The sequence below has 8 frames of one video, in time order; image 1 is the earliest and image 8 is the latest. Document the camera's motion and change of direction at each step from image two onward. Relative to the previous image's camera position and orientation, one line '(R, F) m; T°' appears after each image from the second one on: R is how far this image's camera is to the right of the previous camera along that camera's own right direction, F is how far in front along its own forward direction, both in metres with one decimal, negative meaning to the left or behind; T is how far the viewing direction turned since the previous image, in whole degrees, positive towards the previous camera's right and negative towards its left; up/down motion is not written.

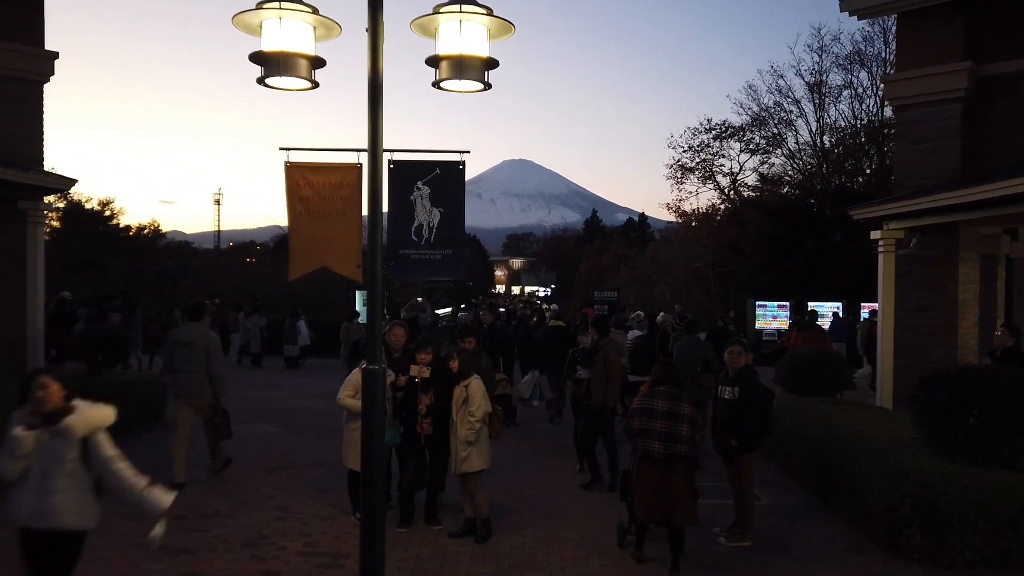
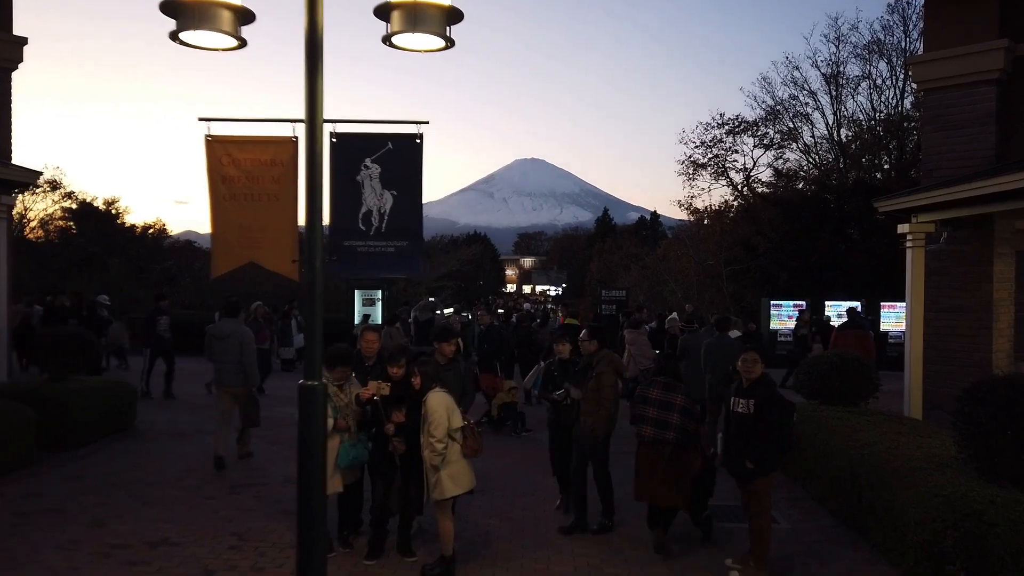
(+0.3, +1.0) m; -1°
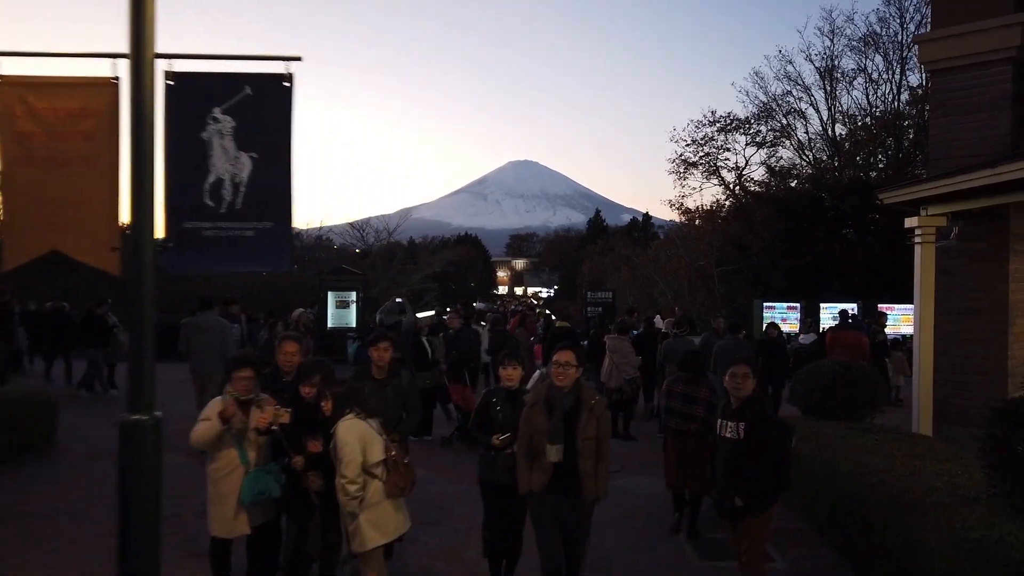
(+0.4, +1.2) m; +1°
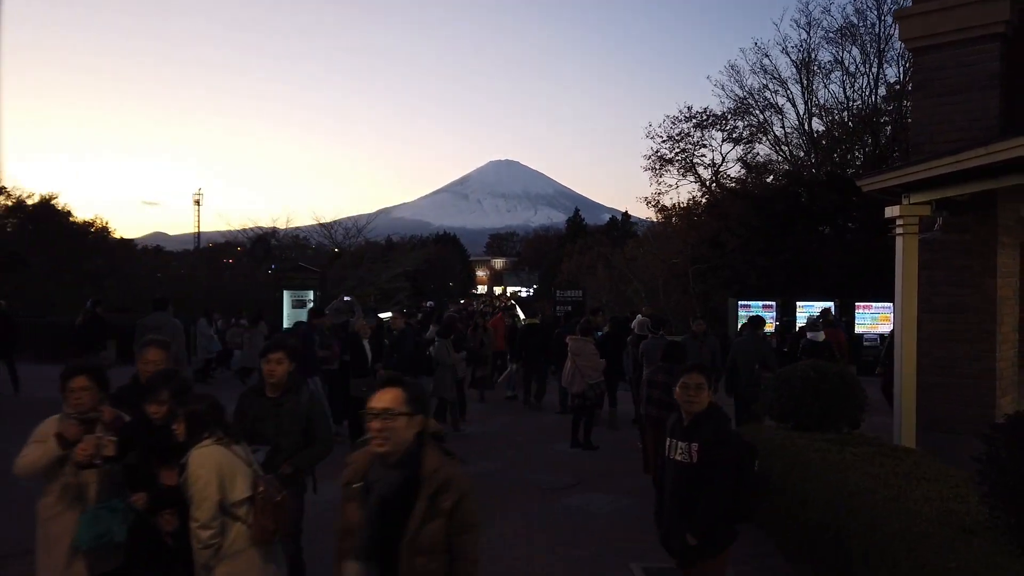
(+0.5, +1.1) m; +1°
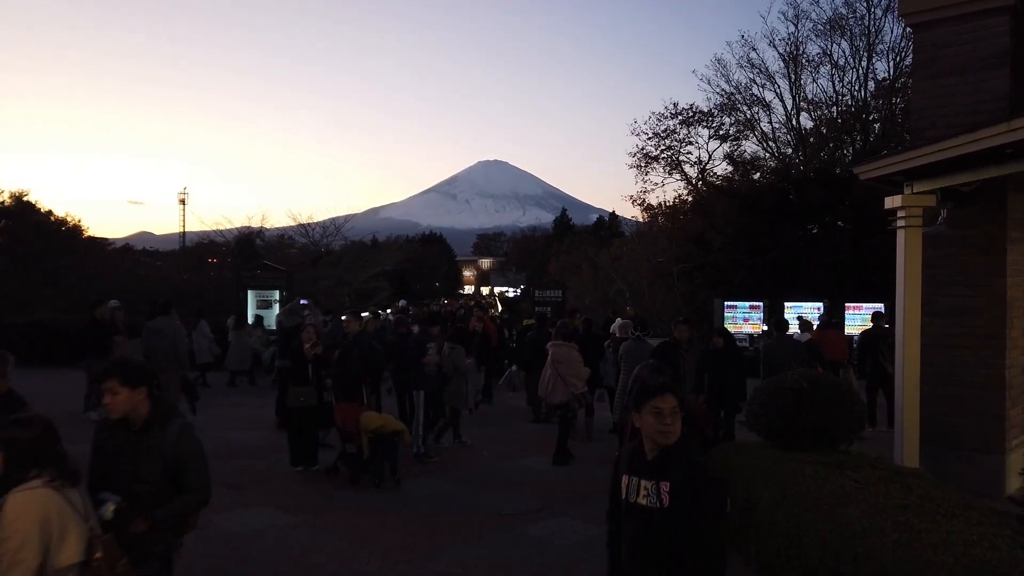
(+0.4, +1.1) m; +1°
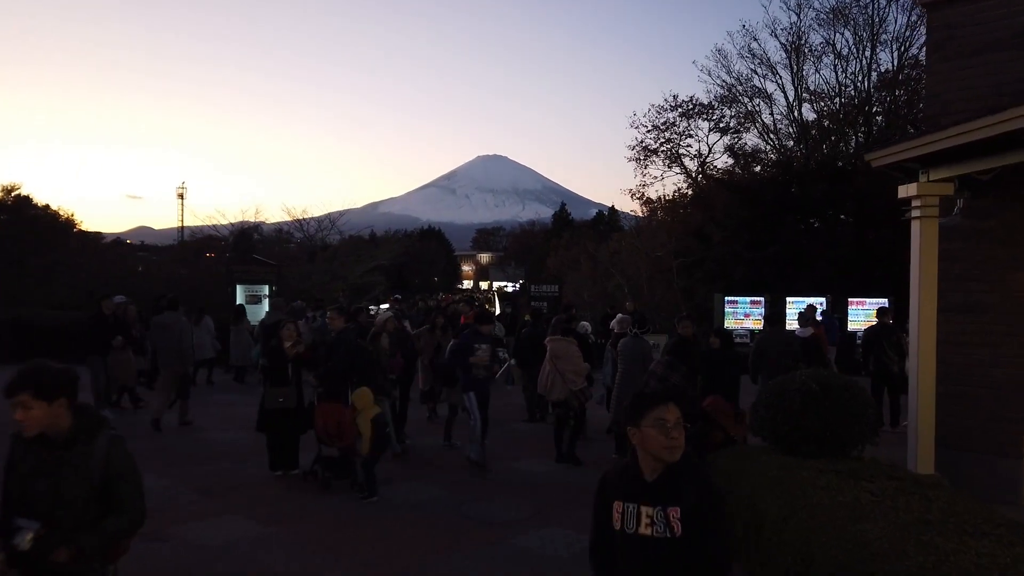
(+0.1, +0.5) m; 0°
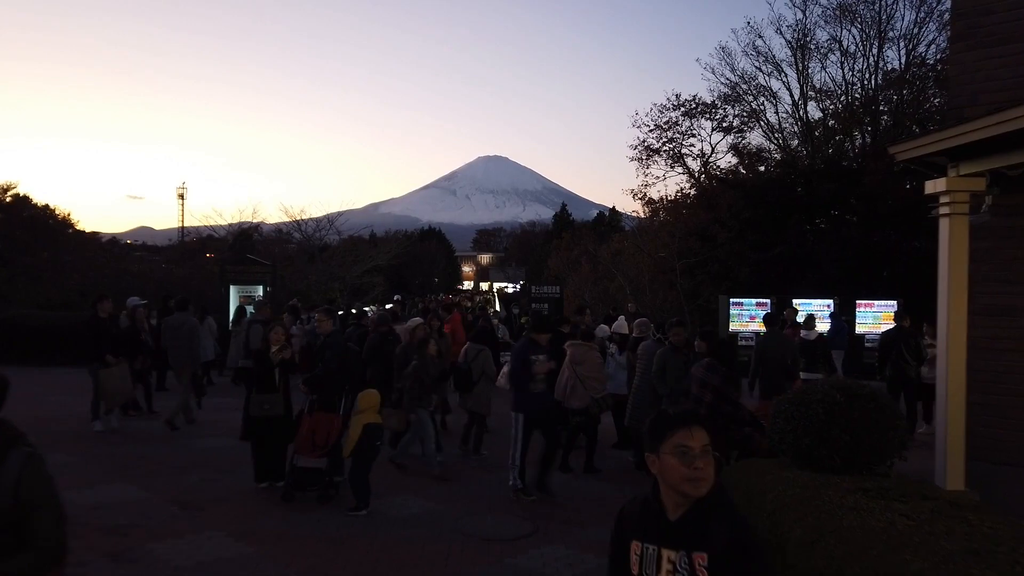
(0.0, +0.5) m; 0°
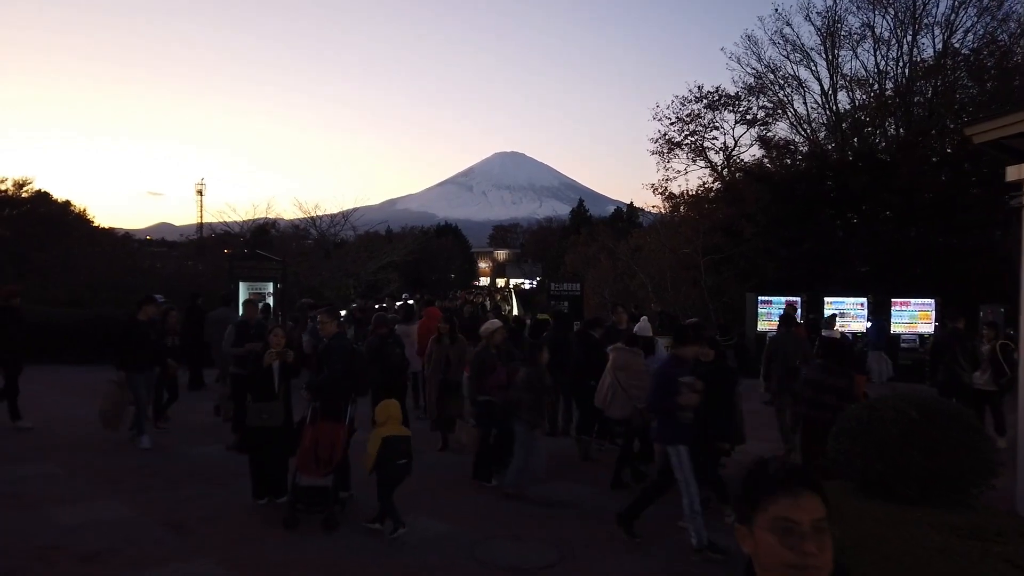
(-0.1, +0.8) m; -1°
